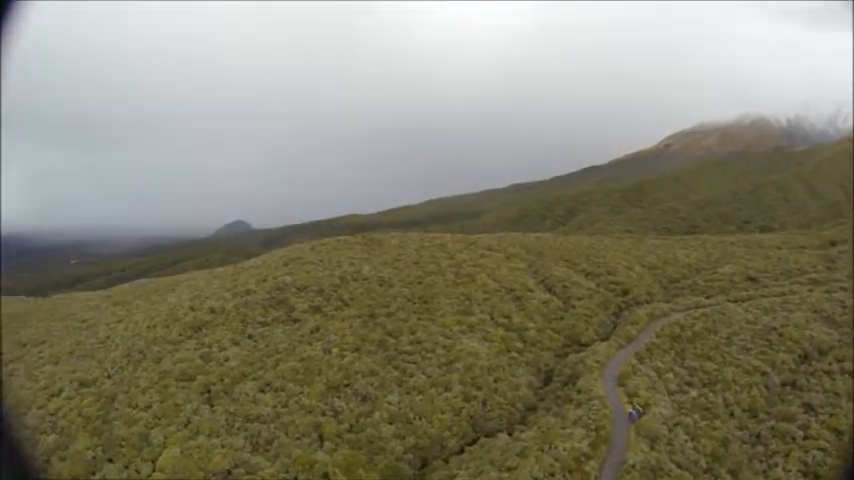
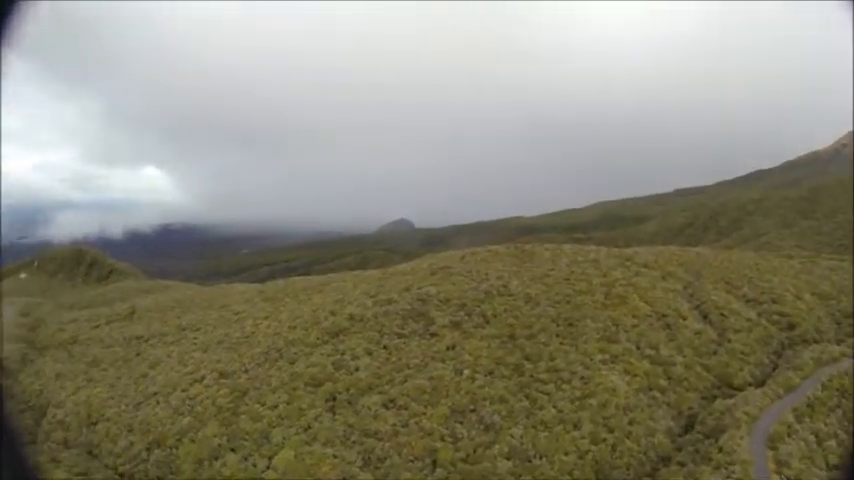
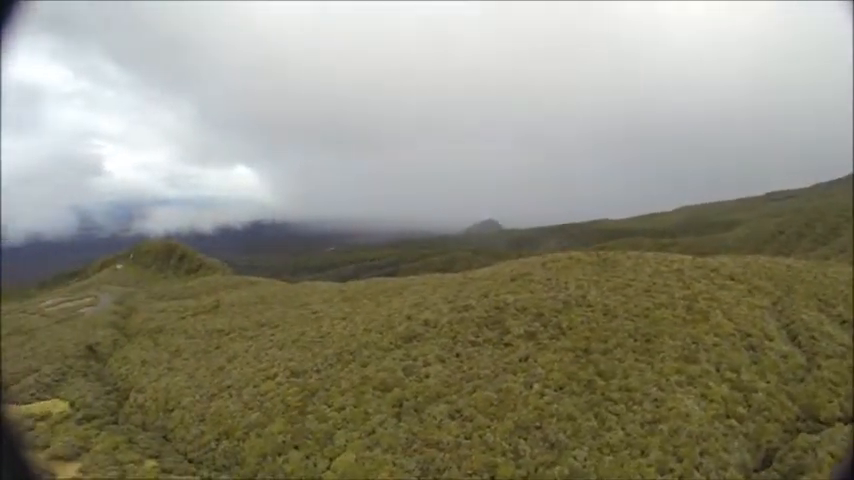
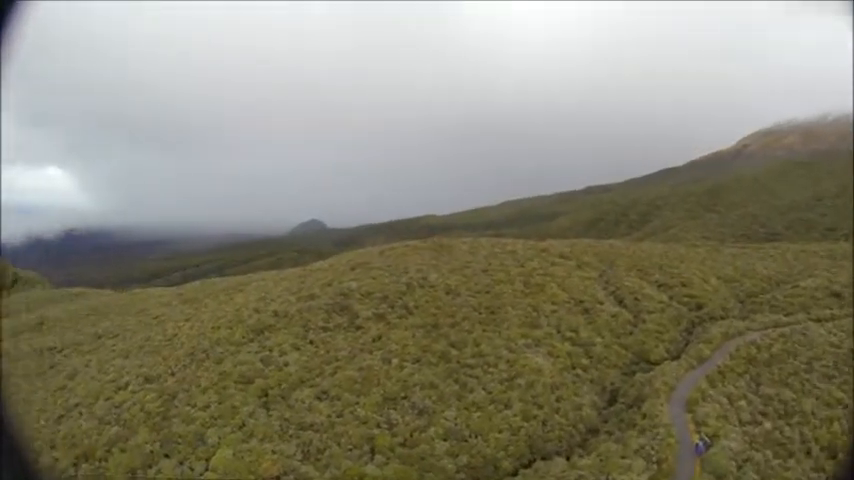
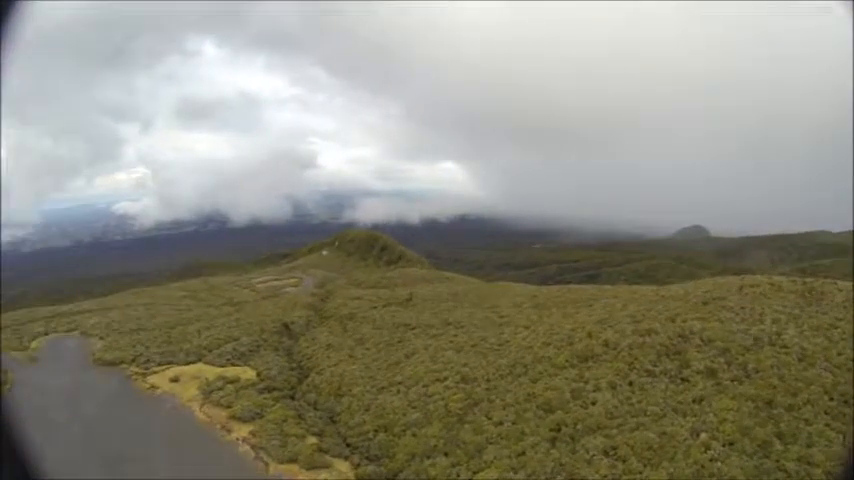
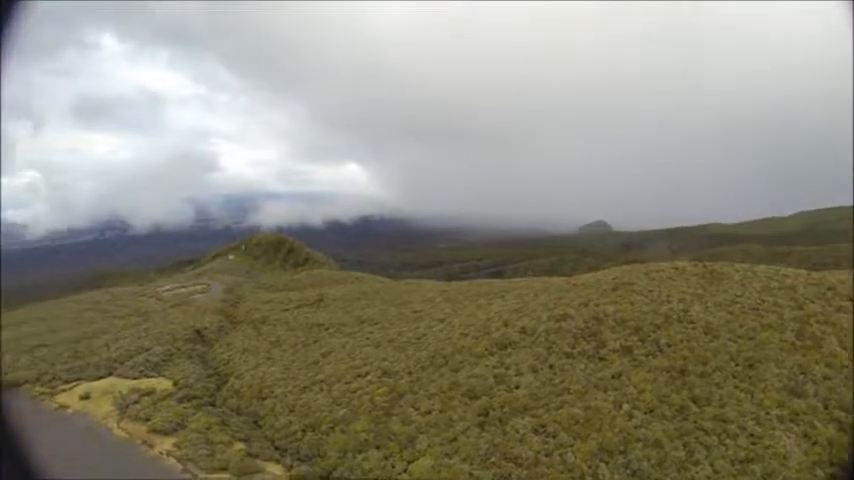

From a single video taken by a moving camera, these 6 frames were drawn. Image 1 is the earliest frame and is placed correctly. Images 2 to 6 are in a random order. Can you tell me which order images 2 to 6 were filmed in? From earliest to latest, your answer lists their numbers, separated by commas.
4, 2, 3, 6, 5
